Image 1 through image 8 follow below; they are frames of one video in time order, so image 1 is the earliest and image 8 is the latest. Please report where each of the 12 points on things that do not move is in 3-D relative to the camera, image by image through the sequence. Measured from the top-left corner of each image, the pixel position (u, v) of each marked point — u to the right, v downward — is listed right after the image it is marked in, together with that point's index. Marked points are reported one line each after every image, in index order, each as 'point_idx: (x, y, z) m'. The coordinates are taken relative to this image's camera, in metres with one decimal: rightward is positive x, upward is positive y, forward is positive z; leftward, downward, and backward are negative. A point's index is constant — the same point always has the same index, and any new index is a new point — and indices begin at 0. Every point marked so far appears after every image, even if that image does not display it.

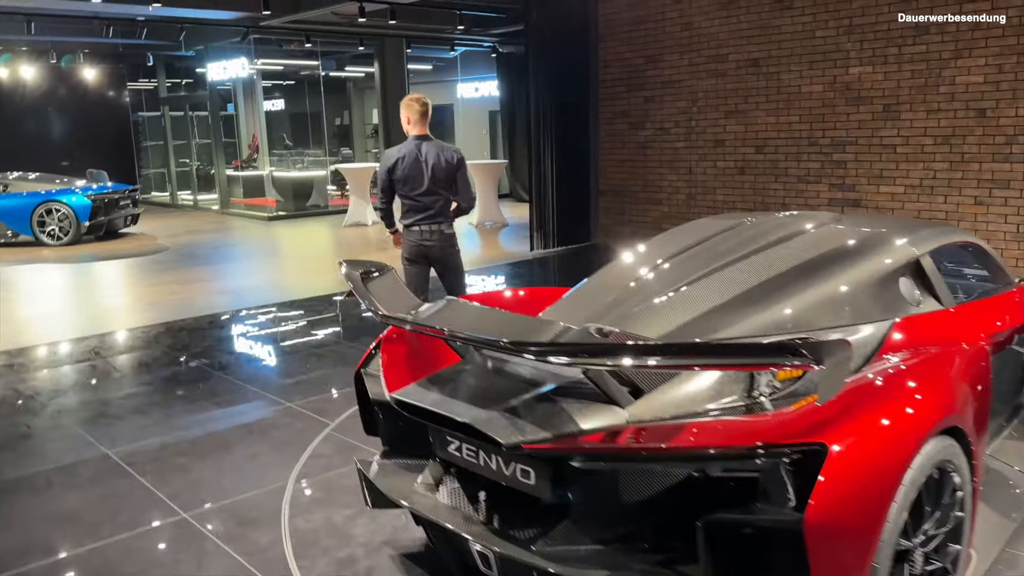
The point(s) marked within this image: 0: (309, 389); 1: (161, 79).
0: (-1.0, -0.5, +4.1) m
1: (-6.6, +3.9, +15.3) m
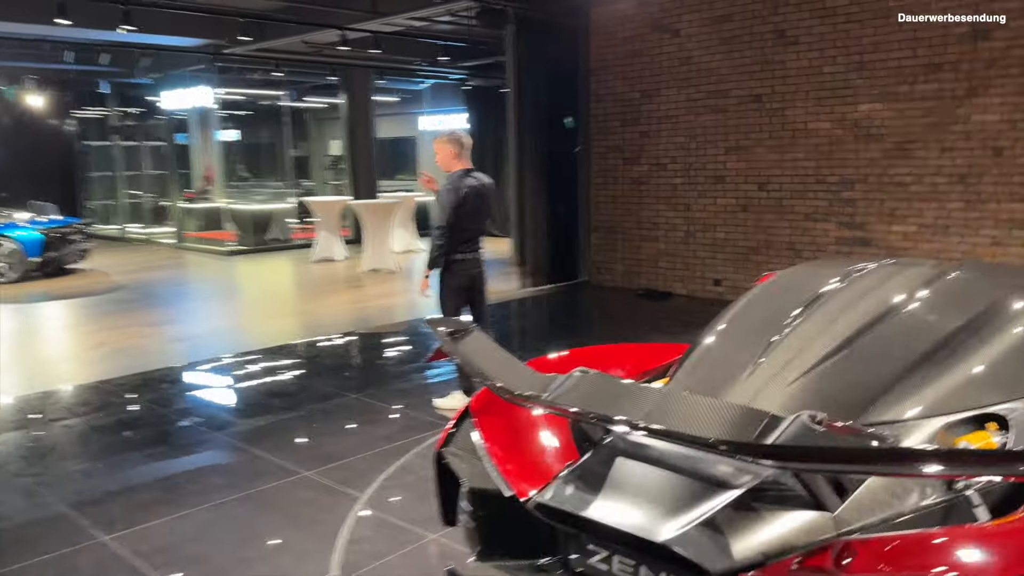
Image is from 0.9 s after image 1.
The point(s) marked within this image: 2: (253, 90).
0: (-0.9, -0.7, +3.7) m
1: (-7.2, +3.2, +14.6) m
2: (-4.0, +3.0, +12.5) m
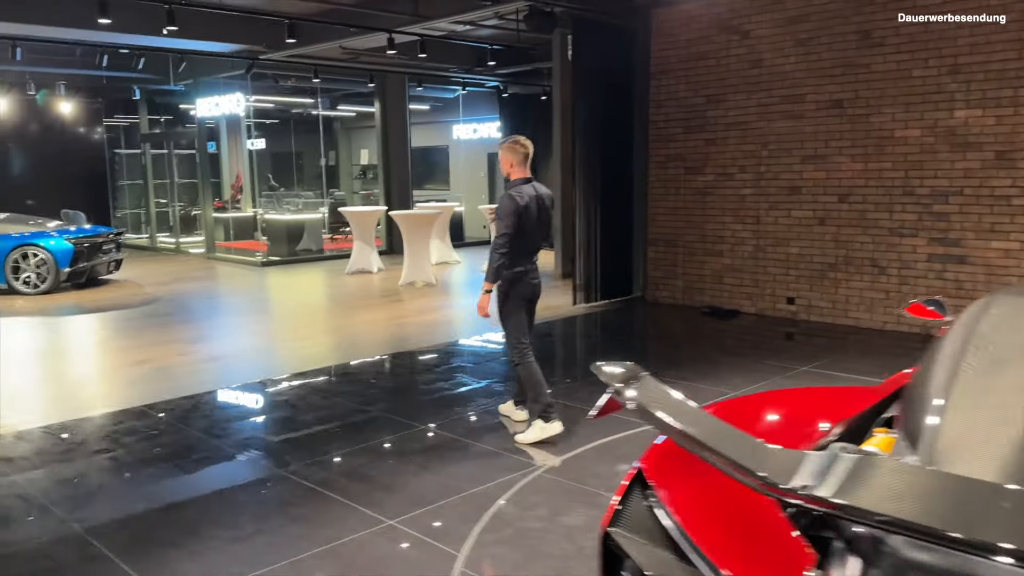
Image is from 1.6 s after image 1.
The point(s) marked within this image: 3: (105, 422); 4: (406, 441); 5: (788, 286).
0: (-0.5, -0.8, +3.3) m
1: (-6.5, +3.1, +14.4) m
2: (-3.4, +2.8, +12.2) m
3: (-2.1, -0.7, +4.2) m
4: (-0.5, -0.7, +3.9) m
5: (+2.2, 0.0, +6.5) m
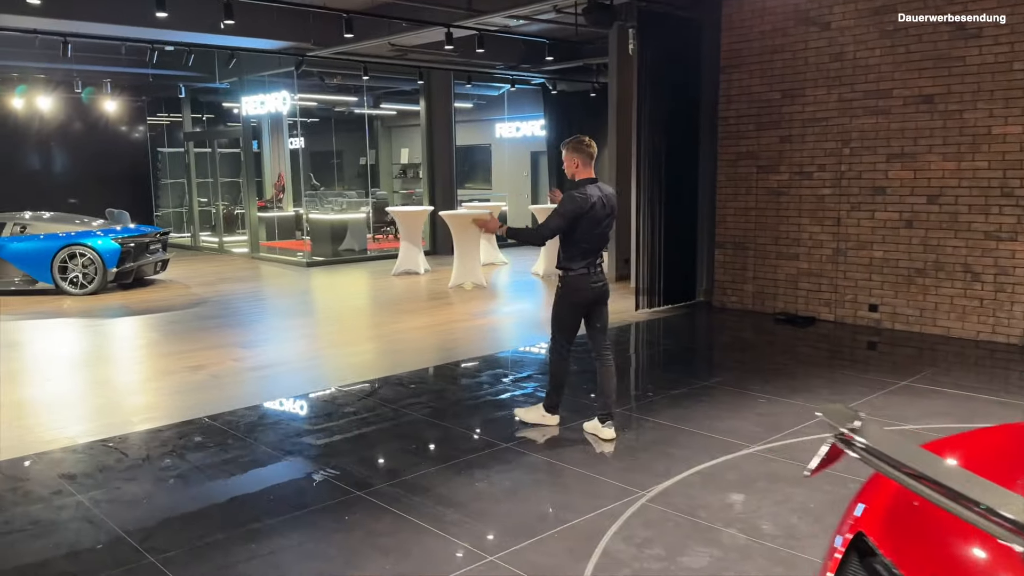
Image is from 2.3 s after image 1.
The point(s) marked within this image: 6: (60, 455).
0: (-0.1, -0.8, +3.0) m
1: (-5.7, +3.1, +14.3) m
2: (-2.7, +2.8, +12.0) m
3: (-1.7, -0.7, +4.0) m
4: (-0.1, -0.8, +3.6) m
5: (+2.7, 0.0, +6.1) m
6: (-2.0, -0.7, +3.6) m
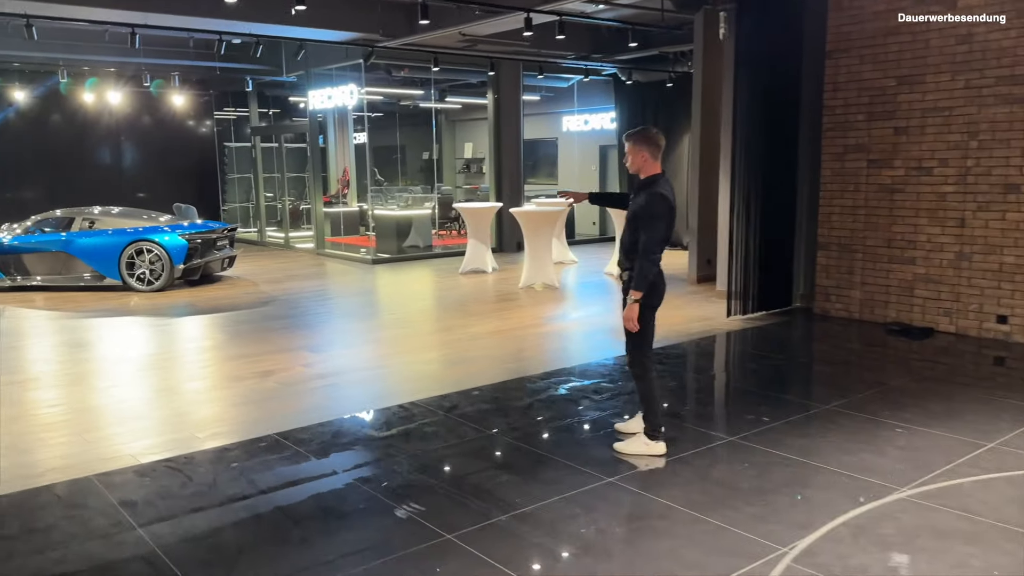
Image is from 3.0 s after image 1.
0: (+0.3, -0.9, +2.6) m
1: (-4.5, +3.2, +14.2) m
2: (-1.7, +2.9, +11.7) m
3: (-1.3, -0.7, +3.7) m
4: (+0.3, -0.8, +3.1) m
5: (+3.3, -0.1, +5.5) m
6: (-1.6, -0.8, +3.3) m
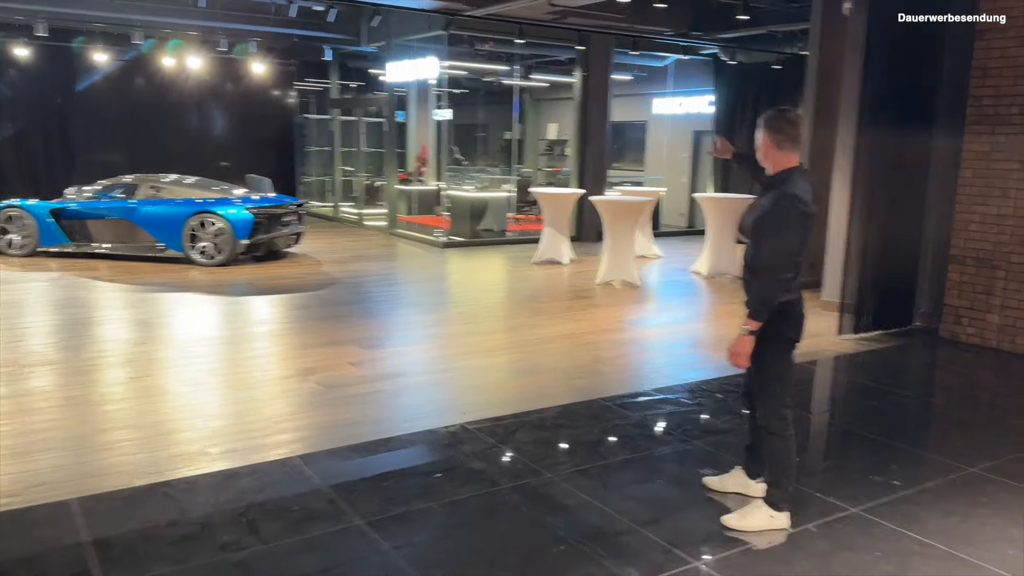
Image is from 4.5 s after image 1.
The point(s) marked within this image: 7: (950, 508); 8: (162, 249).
0: (+0.4, -1.0, +1.9) m
1: (-3.1, +3.6, +13.8) m
2: (-0.5, +3.1, +11.1) m
3: (-1.0, -0.7, +3.1) m
4: (+0.5, -0.9, +2.5) m
5: (+3.7, -0.3, +4.5) m
6: (-1.4, -0.7, +2.8) m
7: (+1.6, -0.8, +3.0) m
8: (-3.8, +0.4, +8.9) m
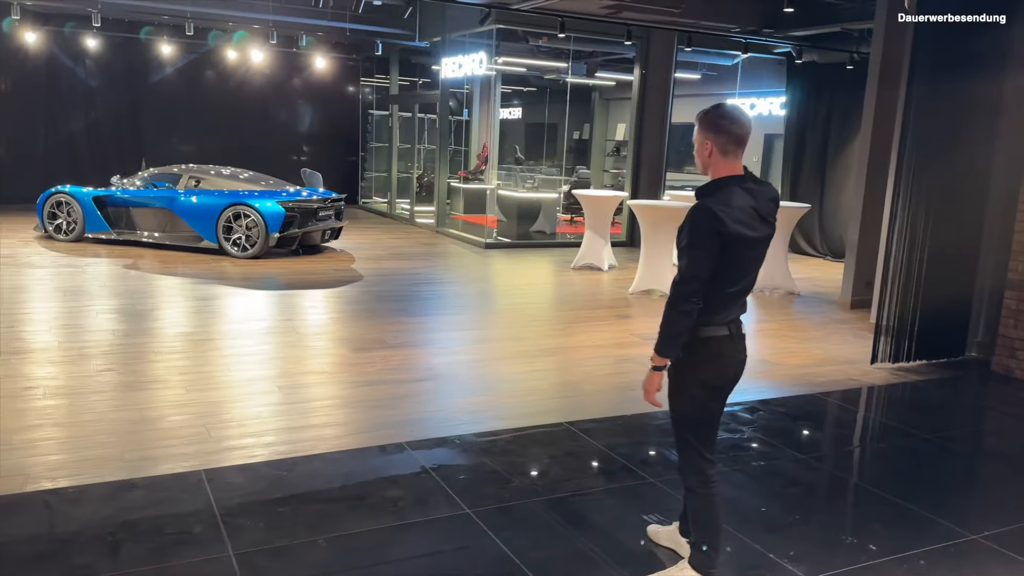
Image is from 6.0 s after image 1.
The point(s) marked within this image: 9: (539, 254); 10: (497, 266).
0: (0.0, -1.0, +1.6) m
1: (-2.0, +3.6, +13.7) m
2: (+0.2, +3.0, +10.8) m
3: (-1.3, -0.7, +2.9) m
4: (+0.1, -0.9, +2.1) m
5: (+3.6, -0.5, +3.8) m
6: (-1.7, -0.7, +2.6) m
7: (+1.3, -0.9, +2.5) m
8: (-3.4, +0.5, +8.9) m
9: (+0.4, +0.5, +11.0) m
10: (-0.2, +0.3, +10.0) m
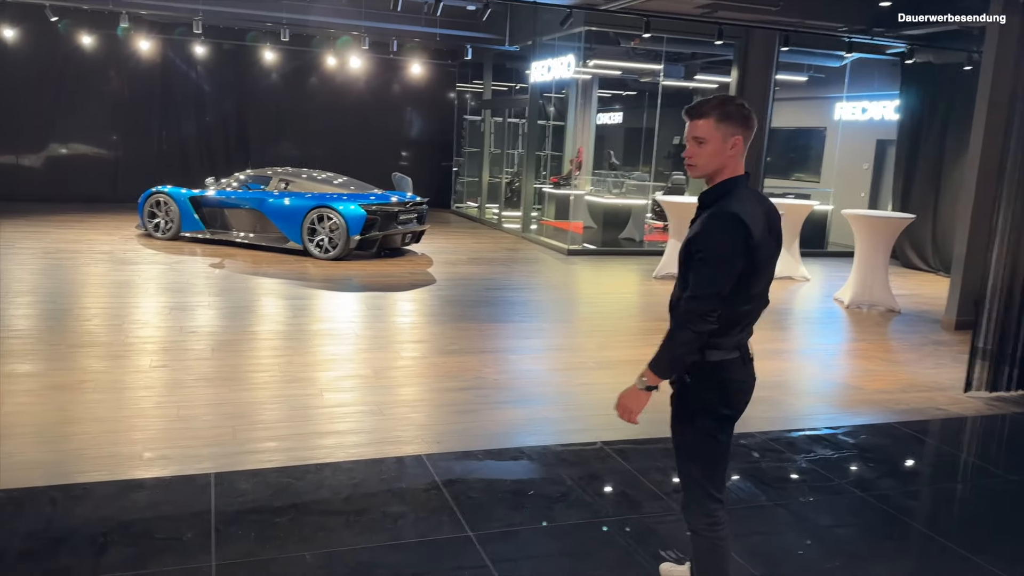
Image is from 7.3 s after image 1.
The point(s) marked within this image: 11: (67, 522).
0: (-0.2, -1.0, +1.4) m
1: (-0.4, +3.5, +13.7) m
2: (+1.4, +2.9, +10.5) m
3: (-1.3, -0.7, +2.9) m
4: (0.0, -1.0, +1.9) m
5: (+3.7, -0.6, +3.1) m
6: (-1.7, -0.7, +2.7) m
7: (+1.2, -1.0, +2.1) m
8: (-2.5, +0.5, +9.1) m
9: (+1.5, +0.4, +10.7) m
10: (+0.8, +0.2, +9.8) m
11: (-1.4, -0.7, +2.6) m
